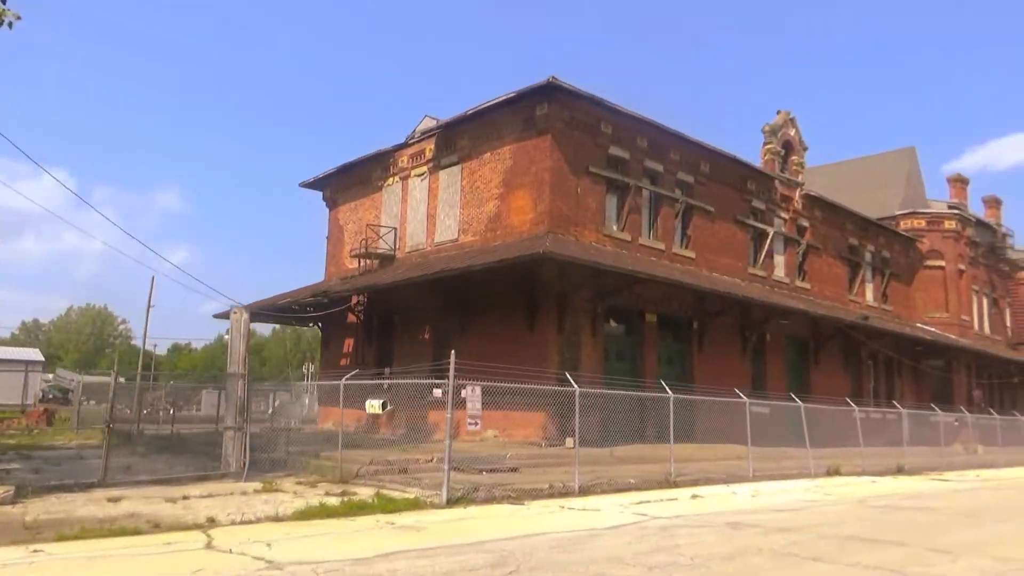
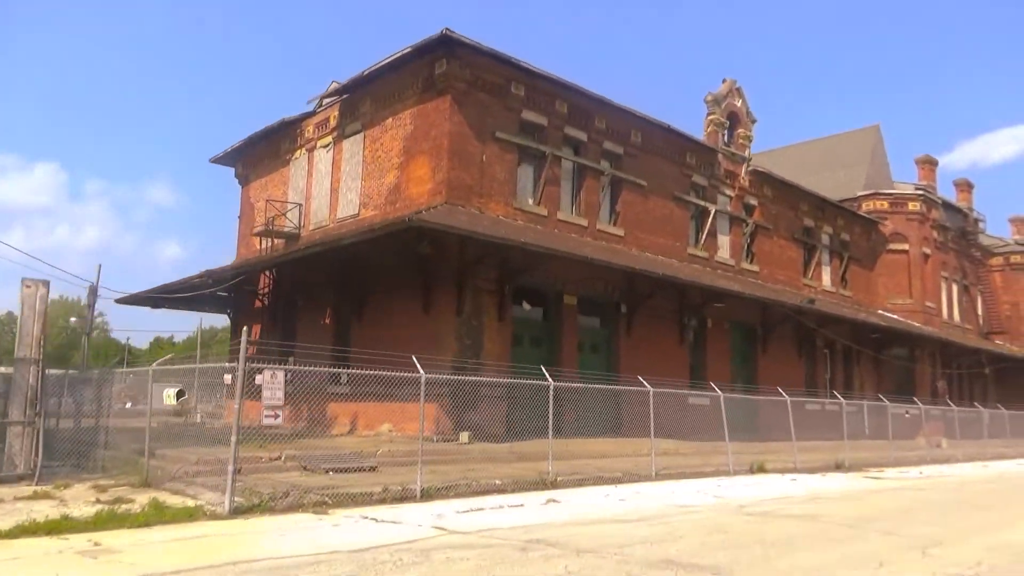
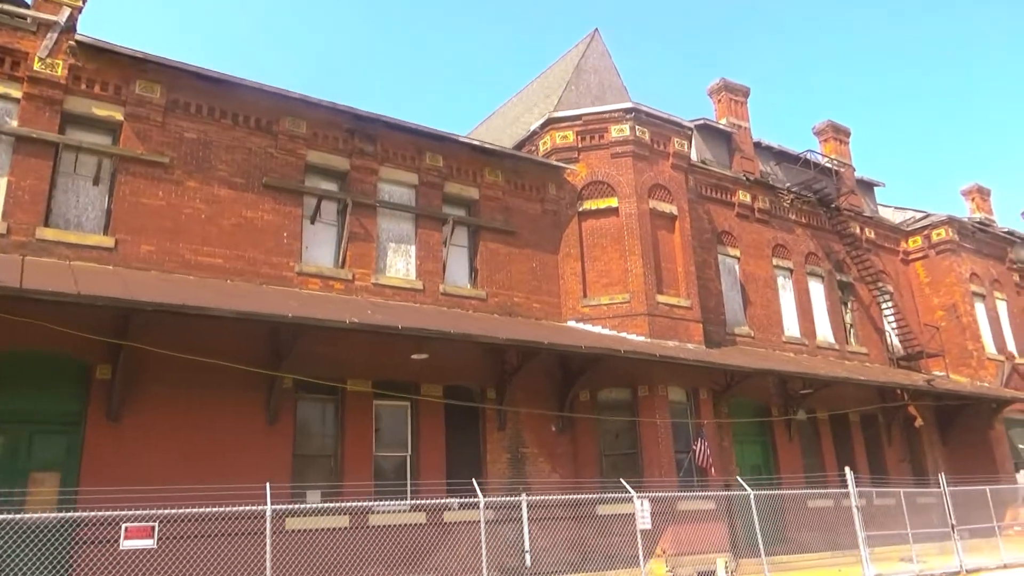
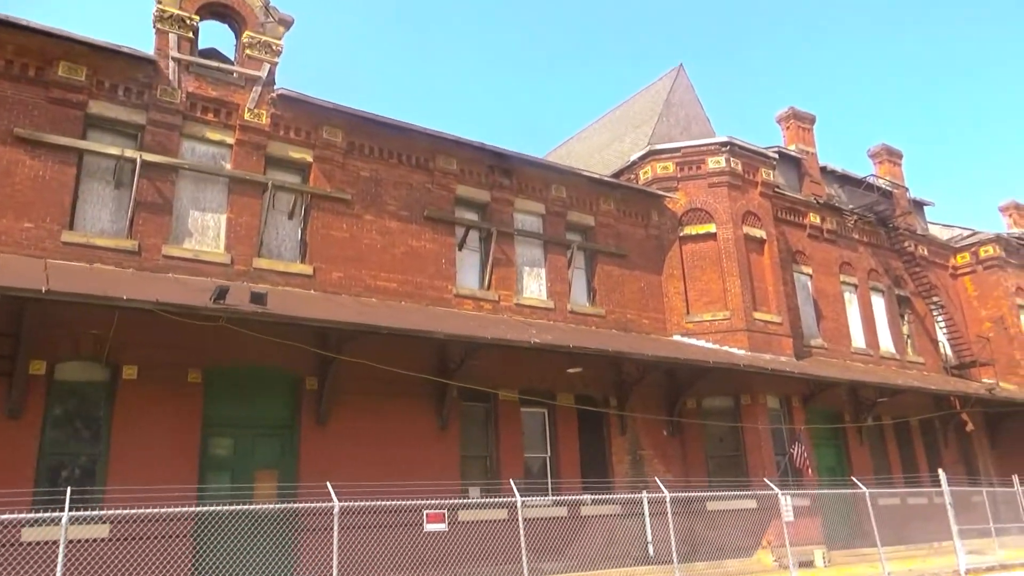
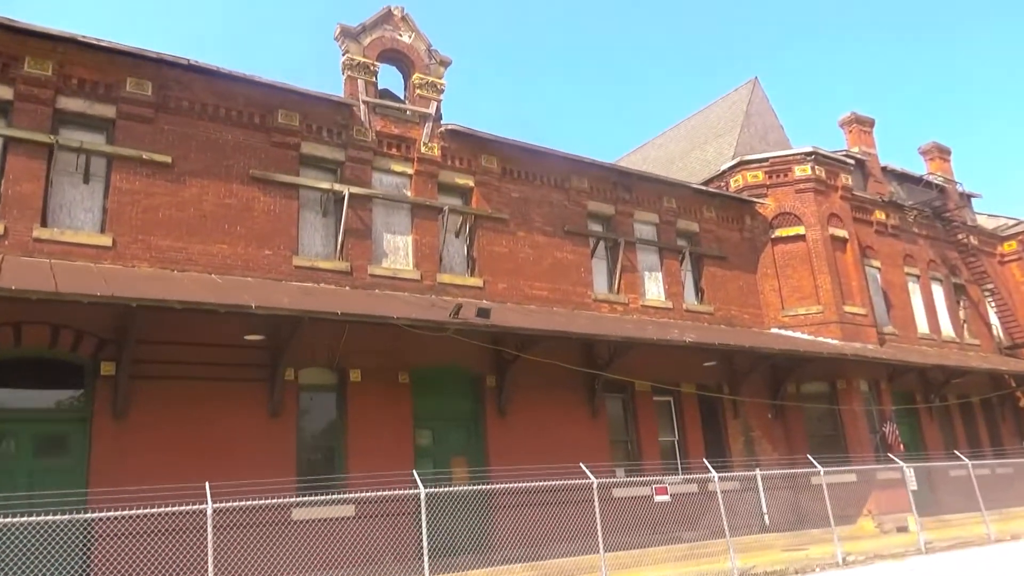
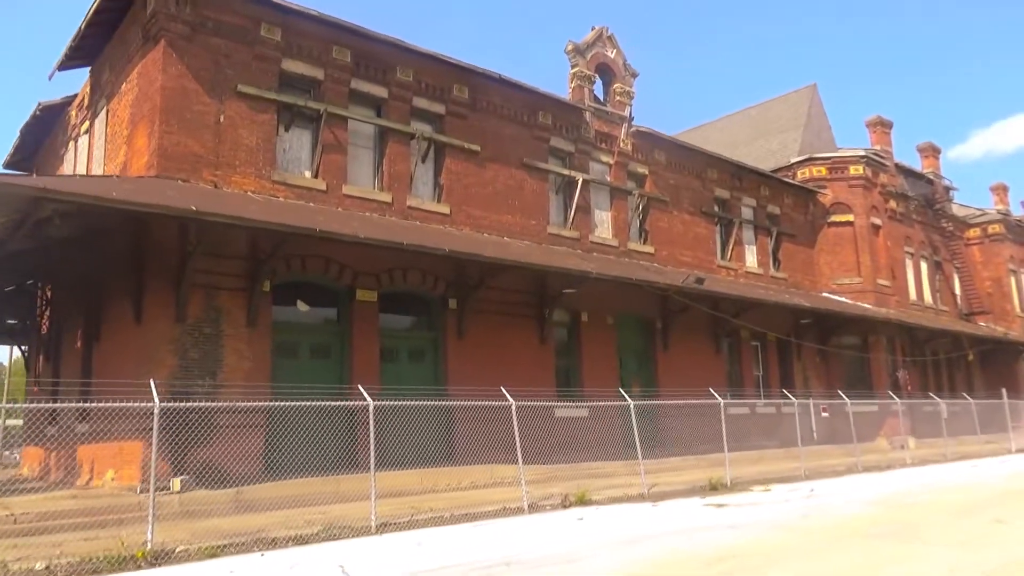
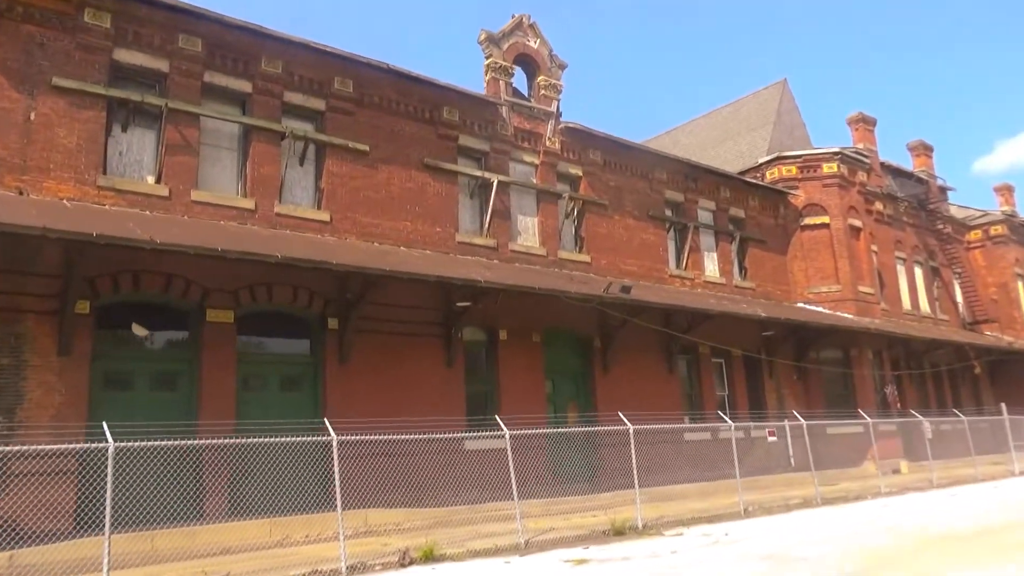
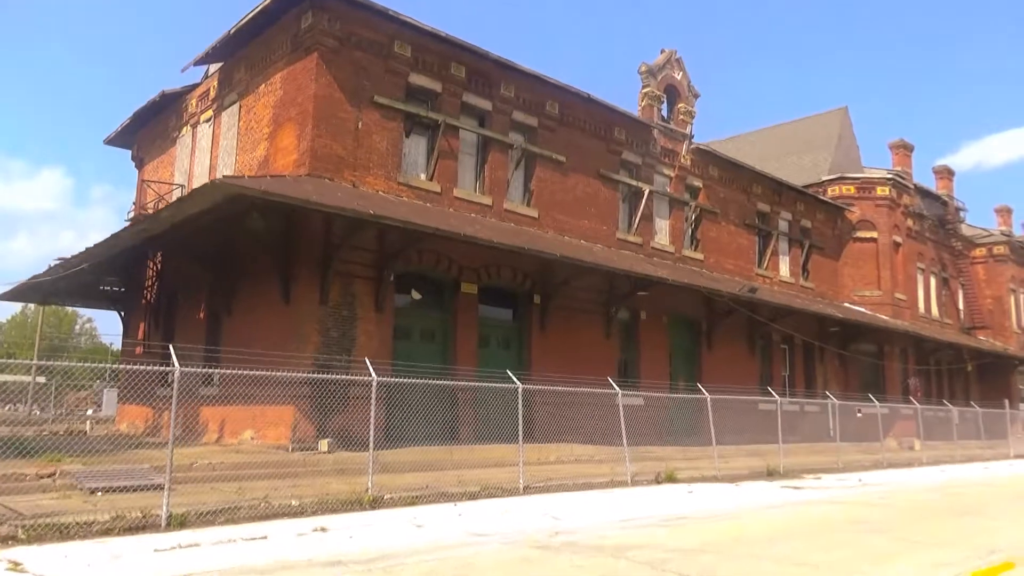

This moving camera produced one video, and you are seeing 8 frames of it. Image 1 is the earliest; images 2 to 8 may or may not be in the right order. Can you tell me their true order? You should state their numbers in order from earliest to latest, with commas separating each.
2, 8, 6, 7, 5, 4, 3
